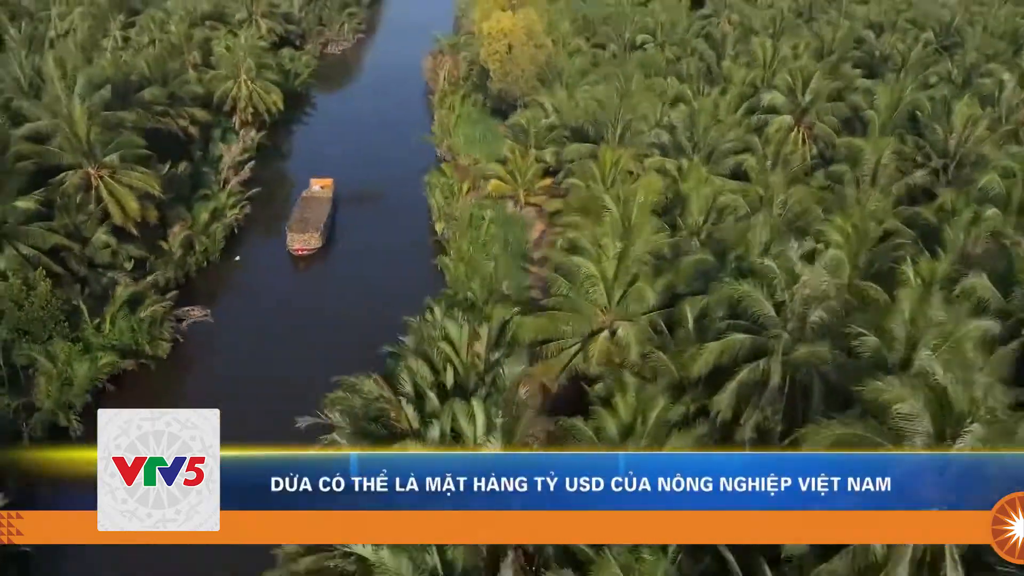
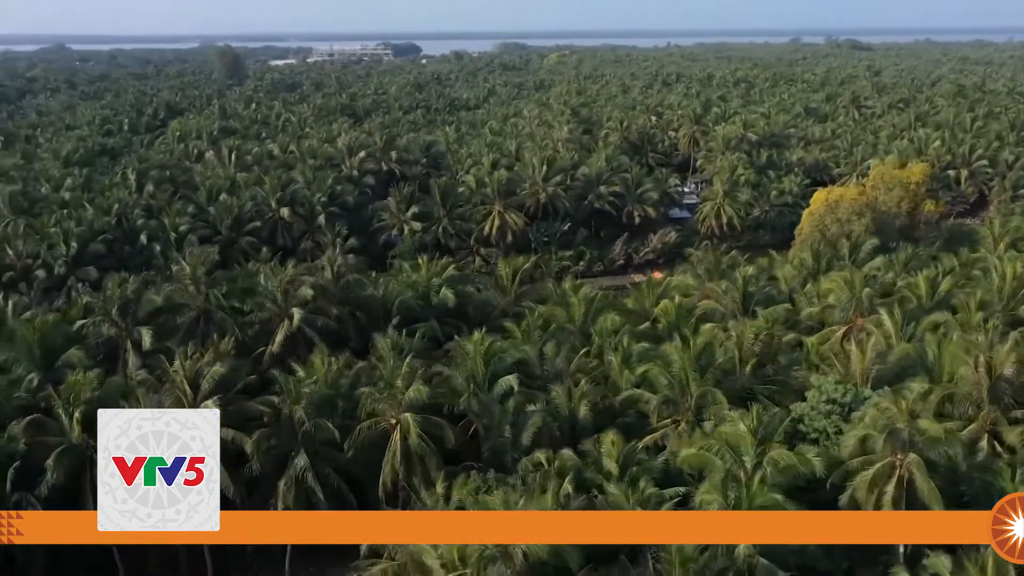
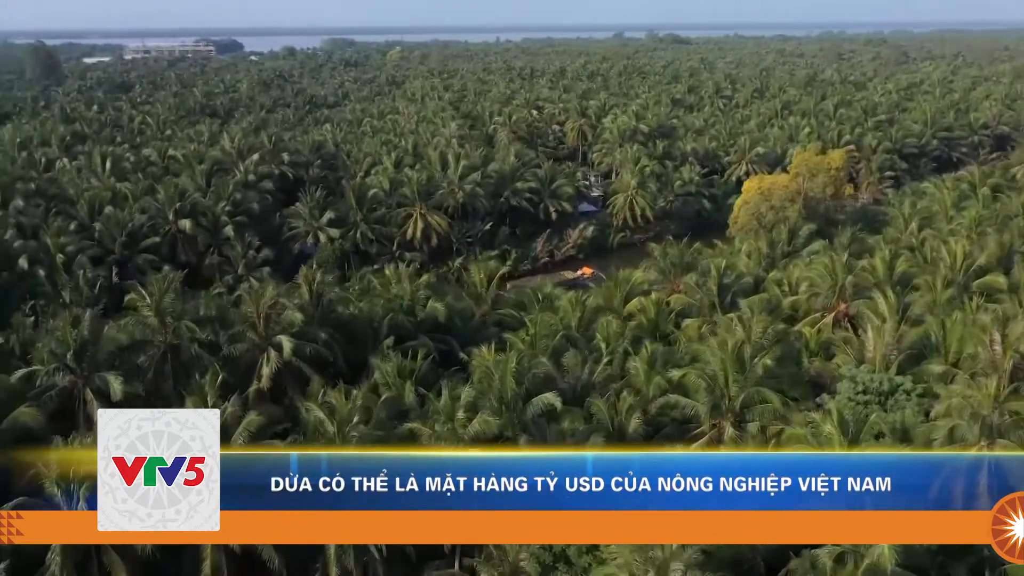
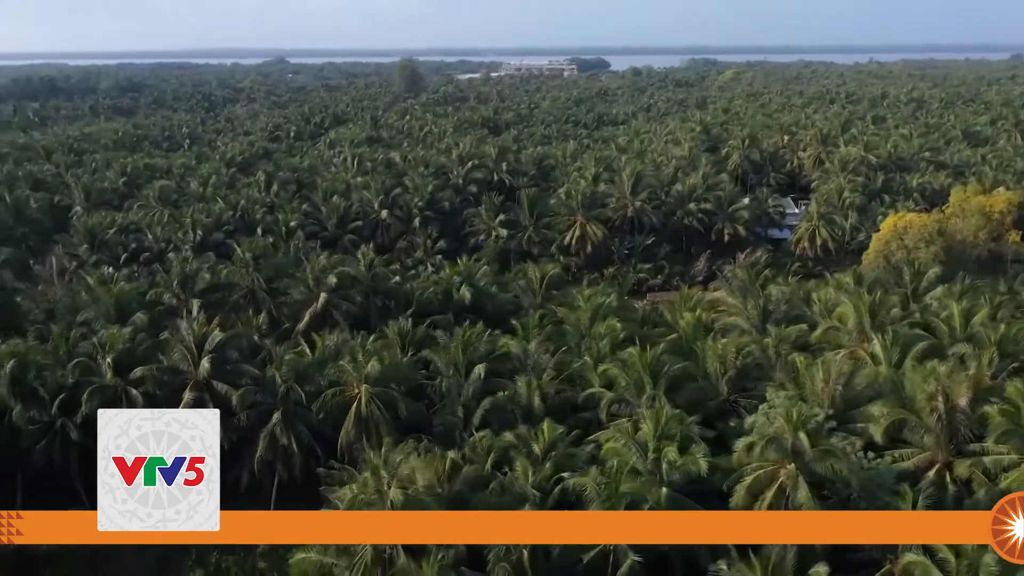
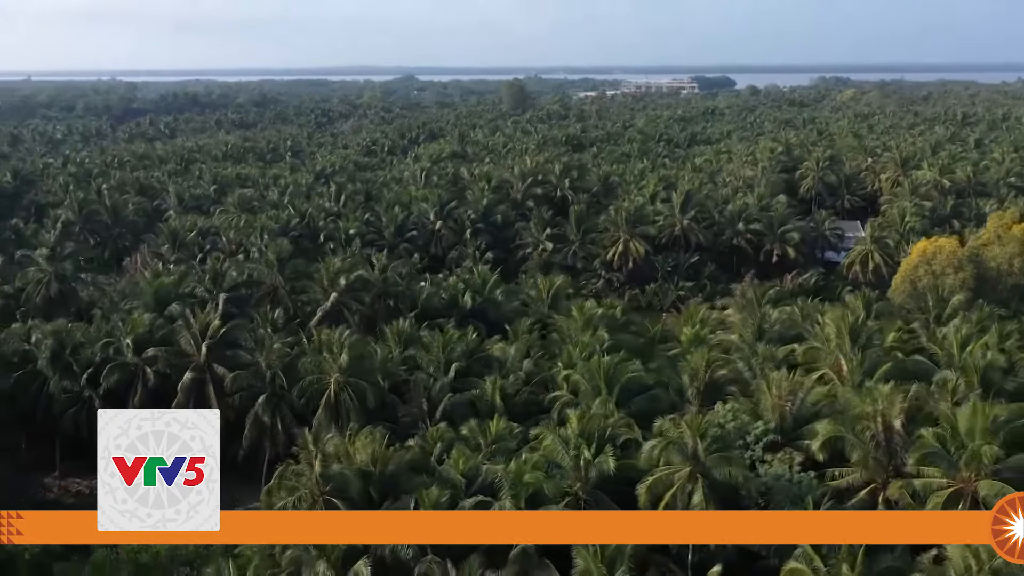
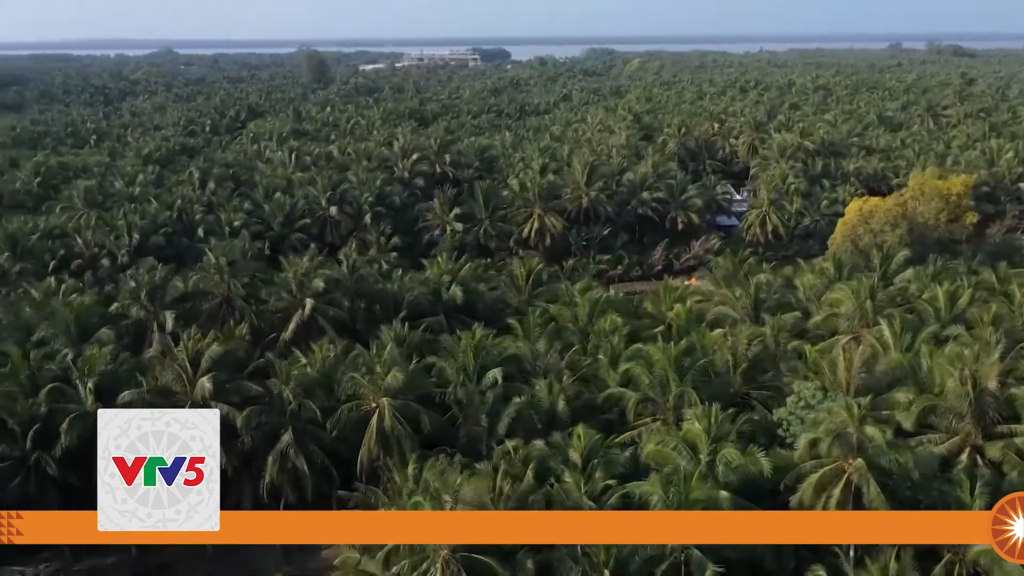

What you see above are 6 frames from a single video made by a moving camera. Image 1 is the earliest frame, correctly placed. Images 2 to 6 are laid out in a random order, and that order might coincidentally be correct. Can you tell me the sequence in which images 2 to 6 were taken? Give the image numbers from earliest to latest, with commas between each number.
3, 2, 6, 4, 5
